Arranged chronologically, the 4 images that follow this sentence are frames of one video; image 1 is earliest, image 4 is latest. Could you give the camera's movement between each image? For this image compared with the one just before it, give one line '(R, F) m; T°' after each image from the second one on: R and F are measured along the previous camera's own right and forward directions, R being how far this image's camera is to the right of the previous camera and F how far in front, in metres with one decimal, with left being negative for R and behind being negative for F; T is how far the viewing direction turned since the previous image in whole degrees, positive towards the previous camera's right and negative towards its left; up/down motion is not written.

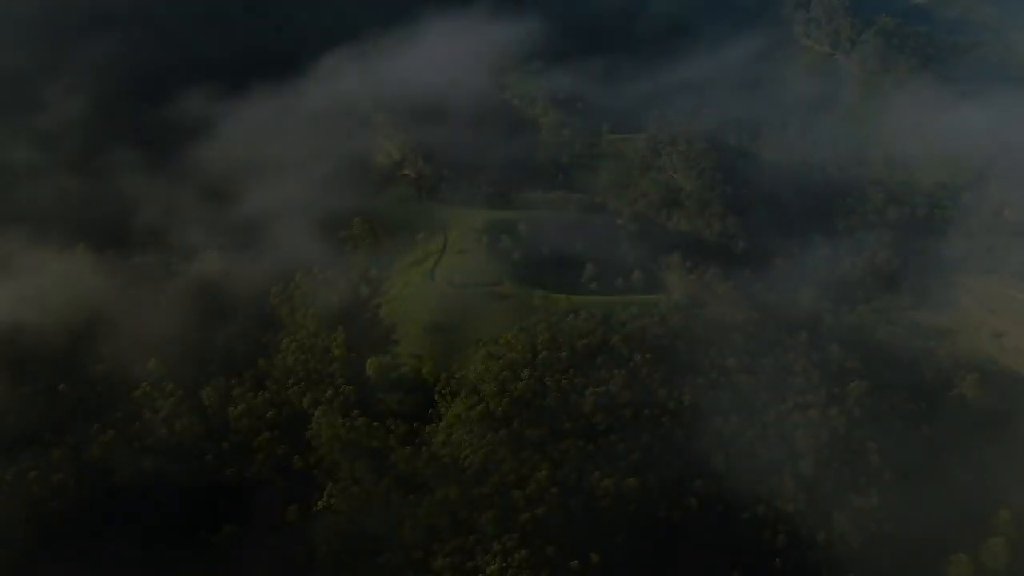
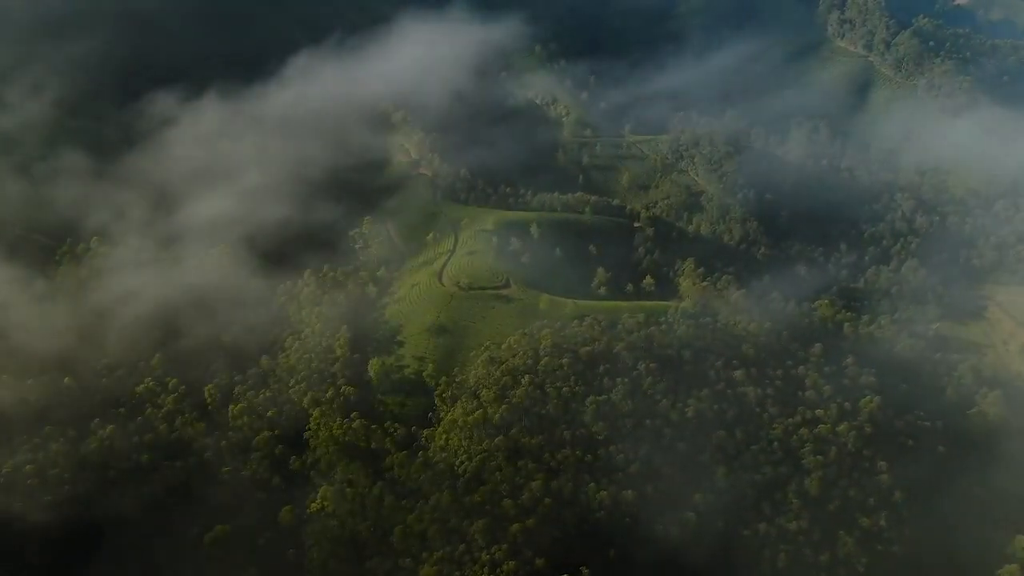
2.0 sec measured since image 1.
(+3.0, +1.2) m; -2°
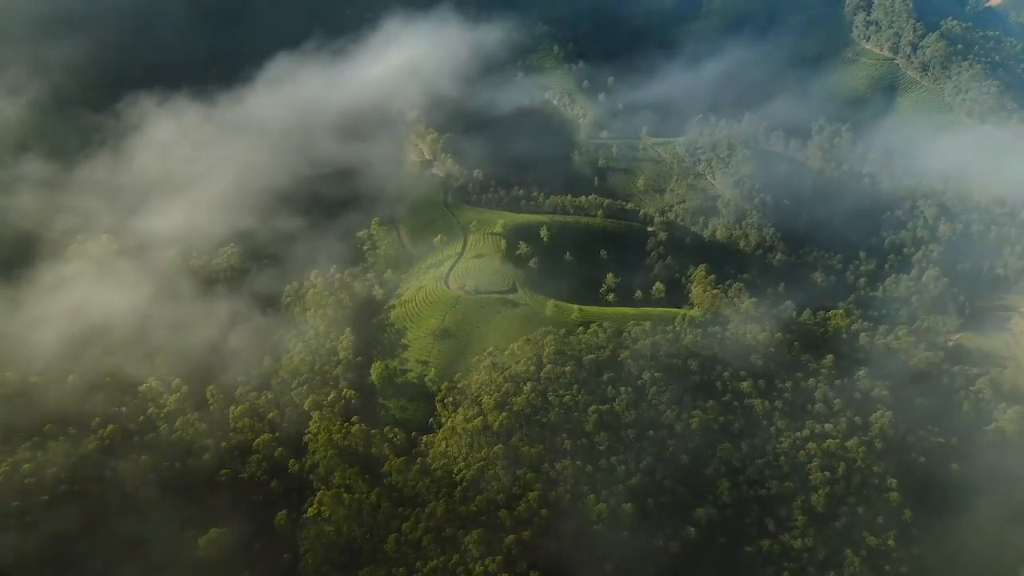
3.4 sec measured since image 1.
(+1.9, +1.1) m; -2°
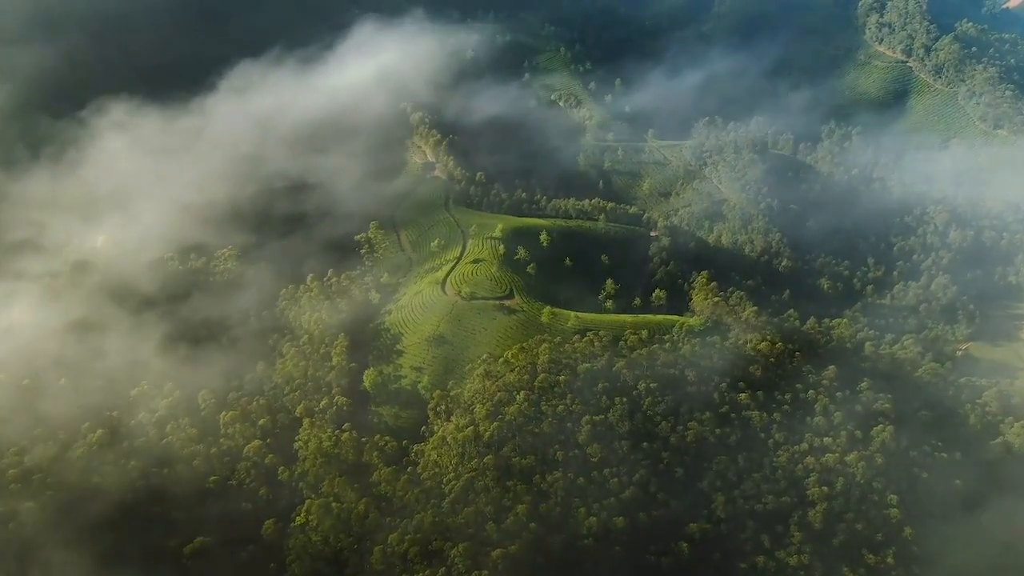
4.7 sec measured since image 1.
(+2.0, +1.2) m; -1°
